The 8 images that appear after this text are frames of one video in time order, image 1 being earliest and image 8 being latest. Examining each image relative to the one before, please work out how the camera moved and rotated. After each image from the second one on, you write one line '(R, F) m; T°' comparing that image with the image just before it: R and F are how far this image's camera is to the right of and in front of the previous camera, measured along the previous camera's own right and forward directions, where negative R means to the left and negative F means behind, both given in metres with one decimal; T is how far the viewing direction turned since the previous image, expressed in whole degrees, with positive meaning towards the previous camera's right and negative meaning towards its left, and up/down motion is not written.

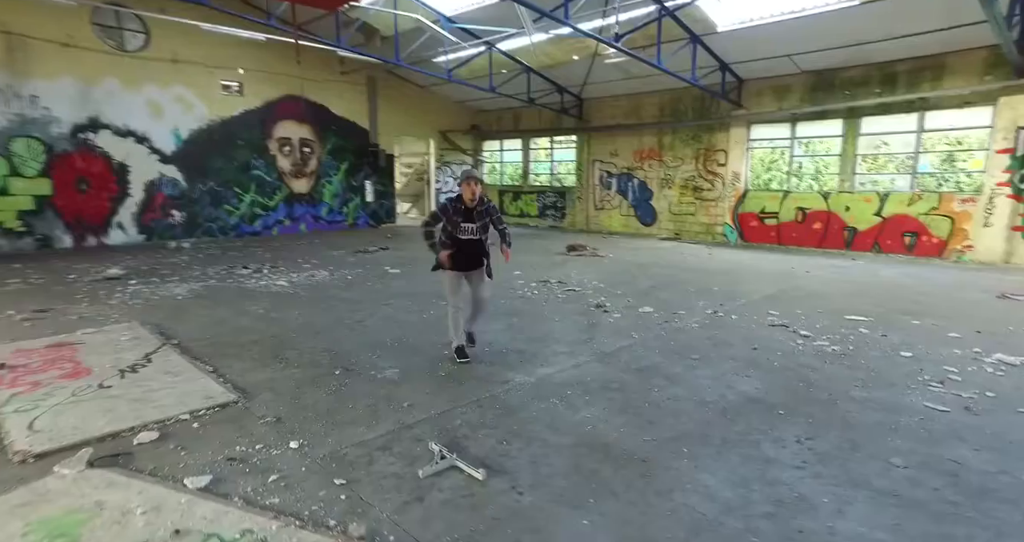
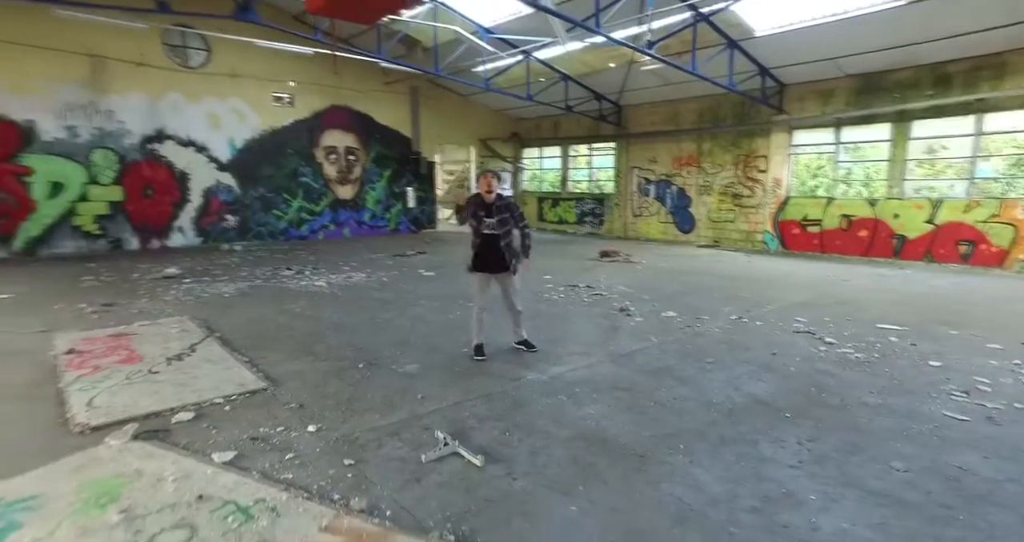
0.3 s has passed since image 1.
(+0.2, -0.1) m; -5°
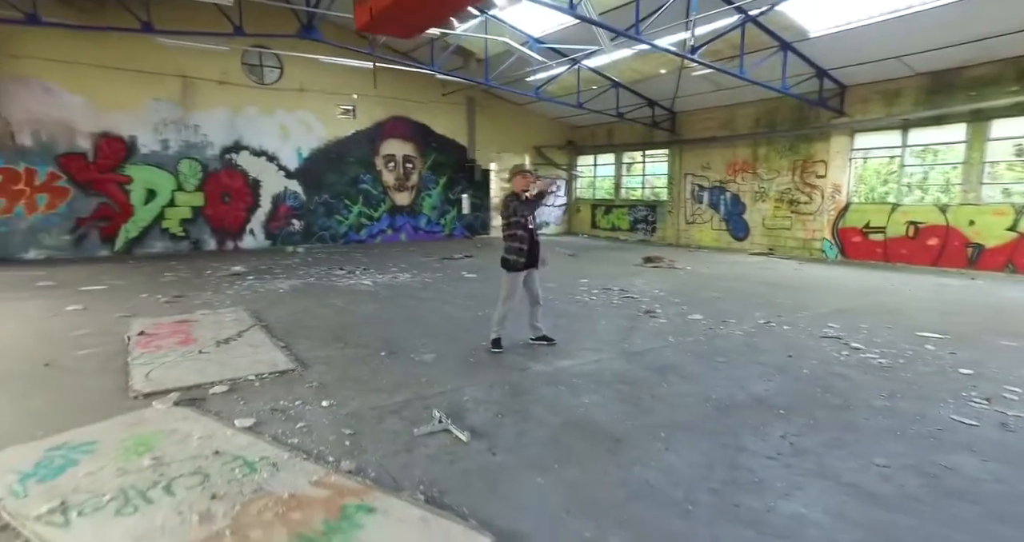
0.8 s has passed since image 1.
(+0.3, -0.1) m; -7°
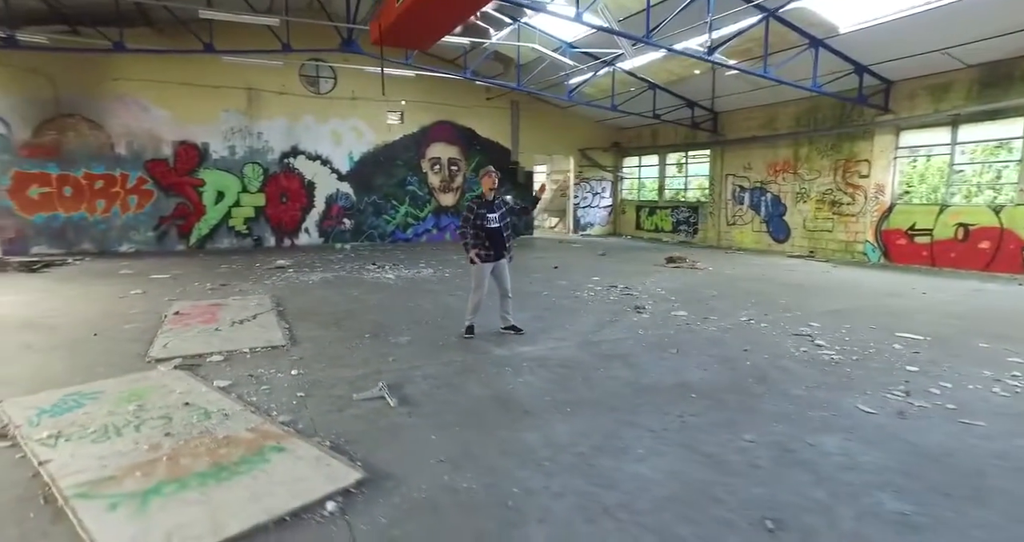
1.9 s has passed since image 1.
(+0.7, -0.2) m; -6°
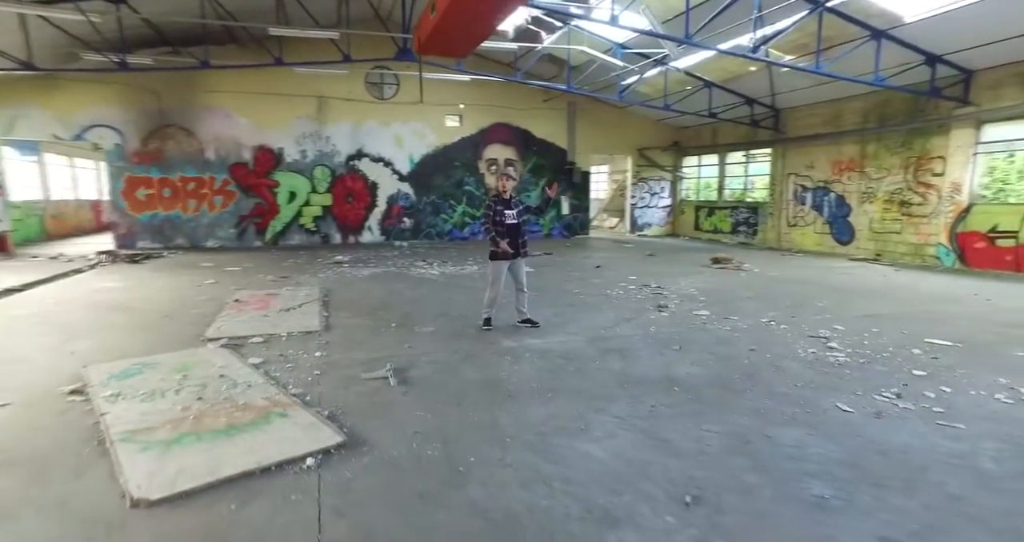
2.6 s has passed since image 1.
(+0.4, -0.2) m; -7°
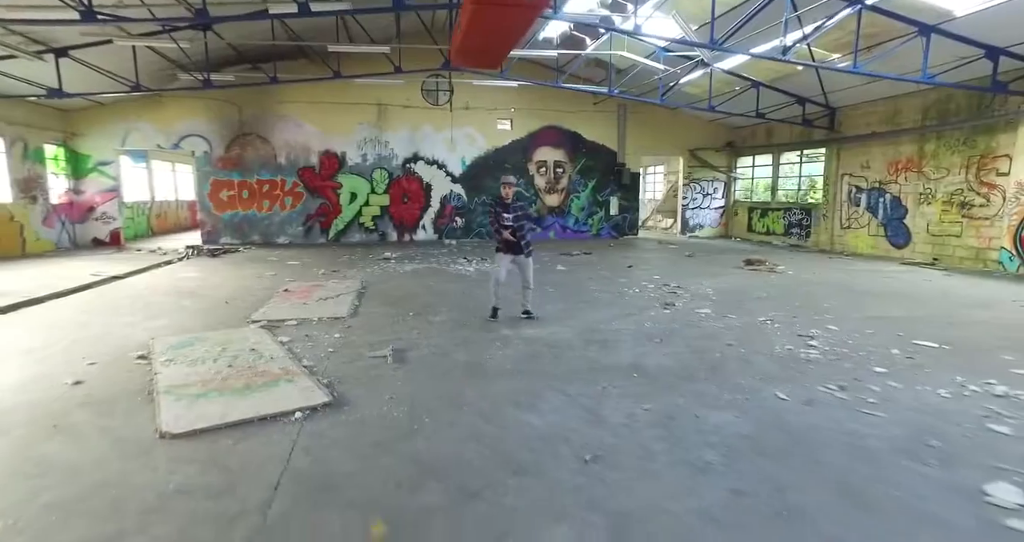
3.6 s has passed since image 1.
(+0.5, -0.3) m; -7°
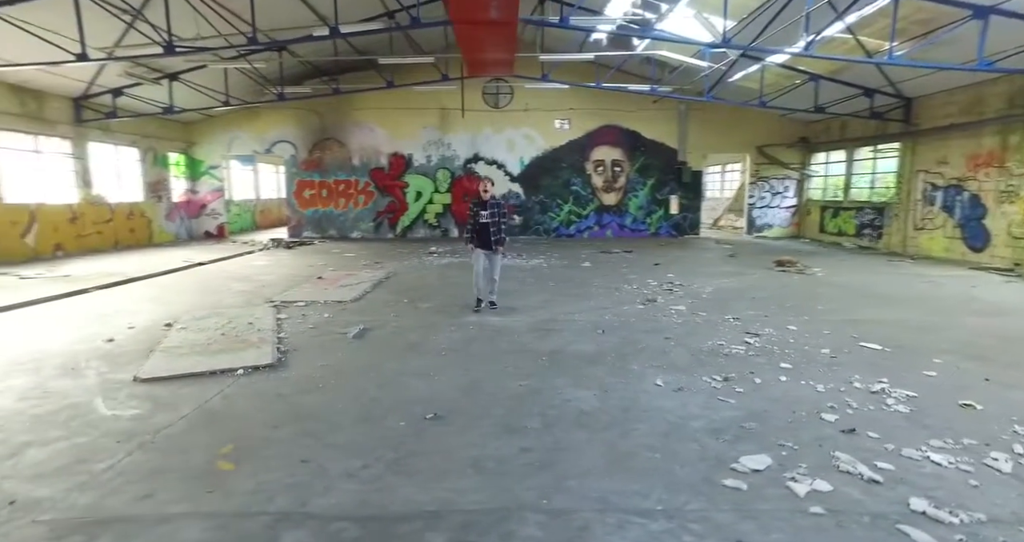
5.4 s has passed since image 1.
(+1.0, -0.2) m; -9°
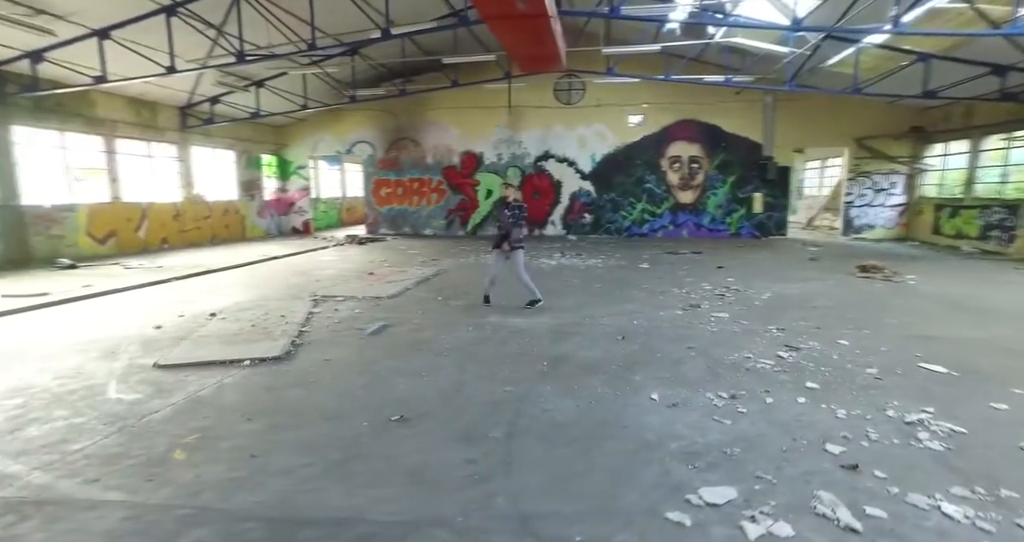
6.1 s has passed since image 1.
(+0.5, +0.2) m; -9°
